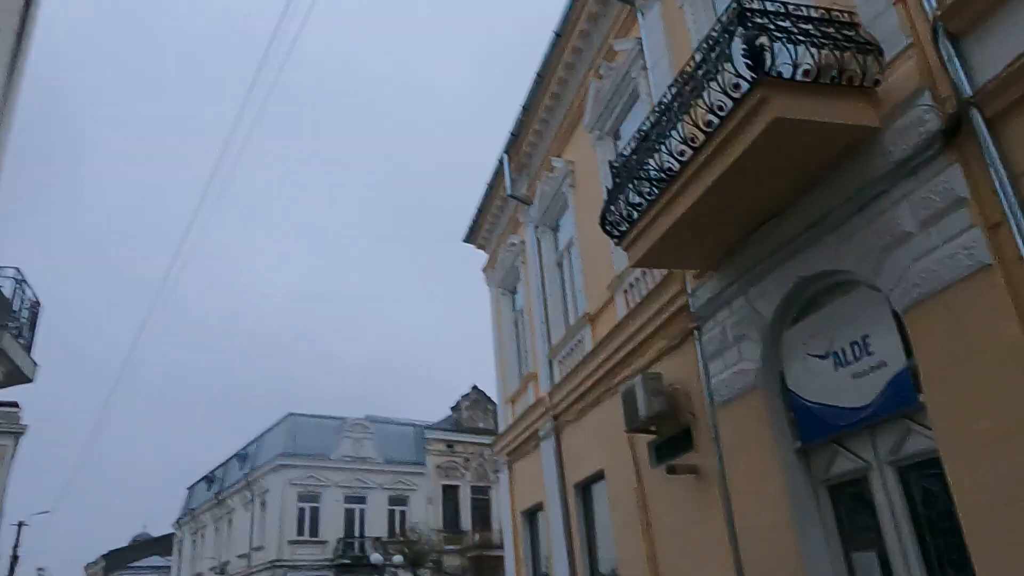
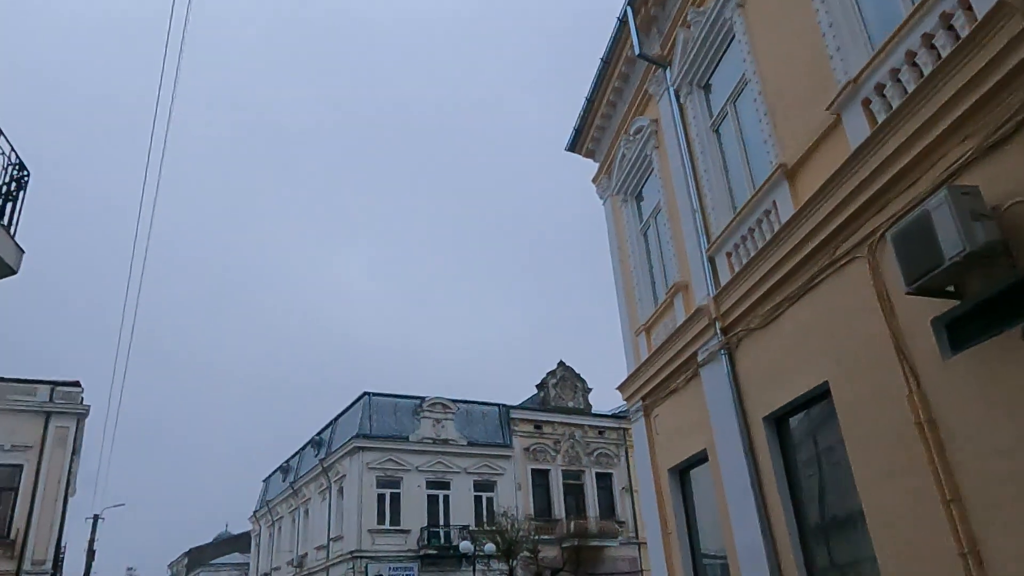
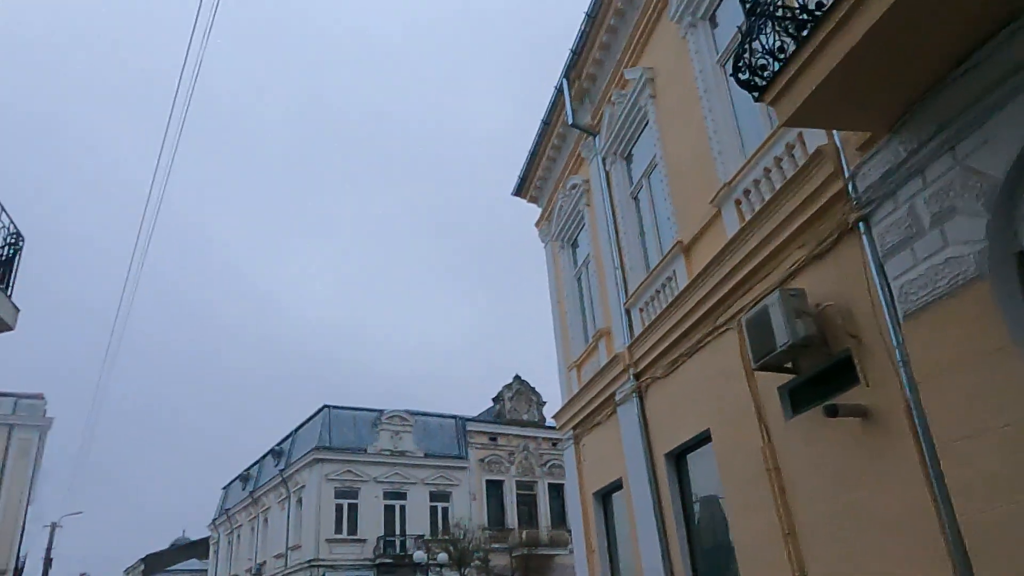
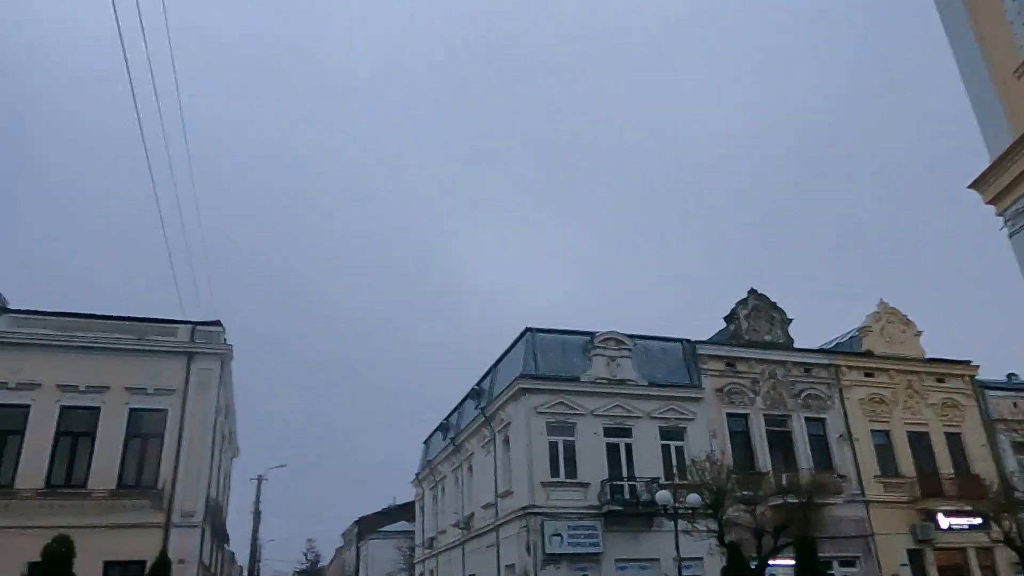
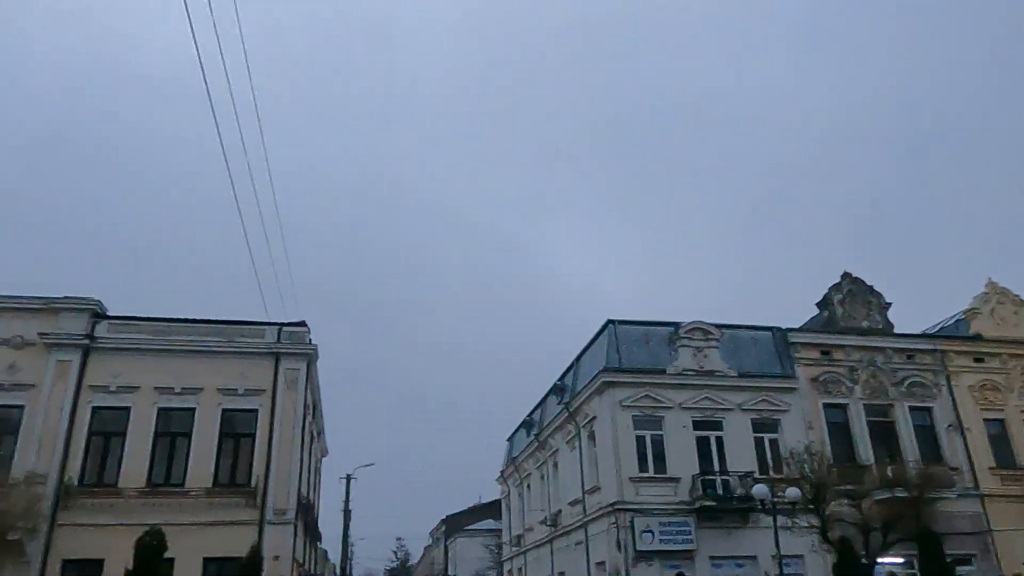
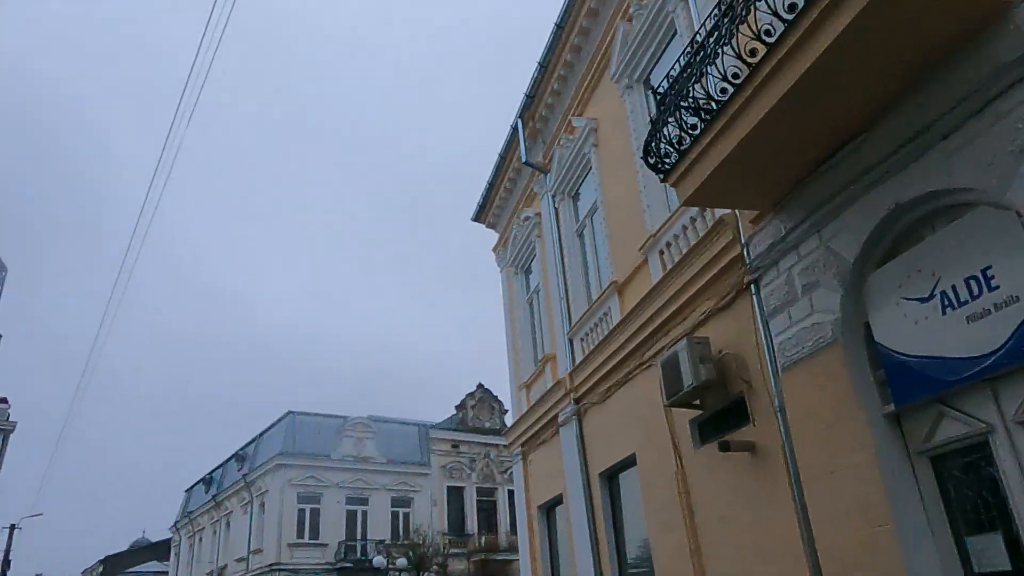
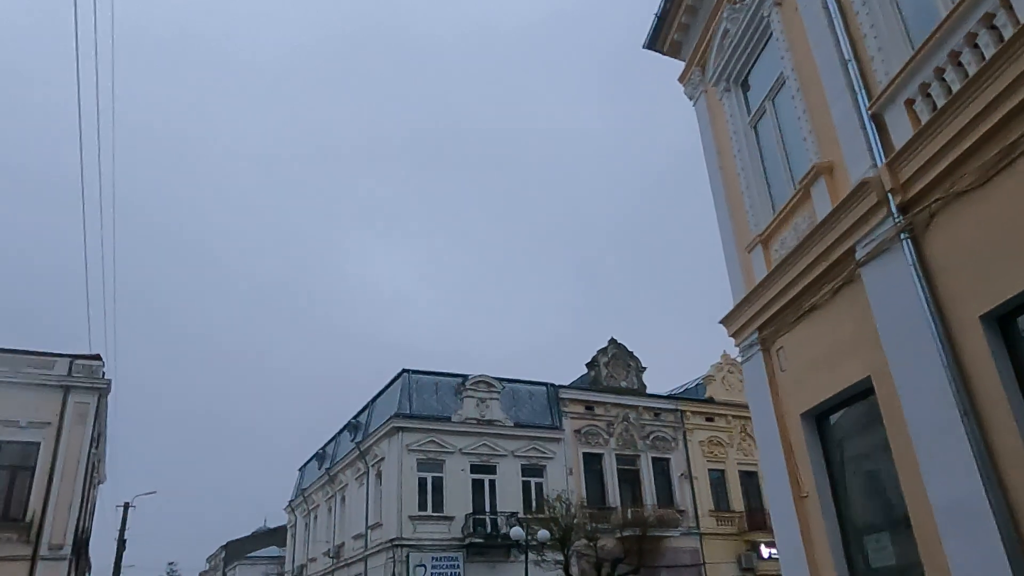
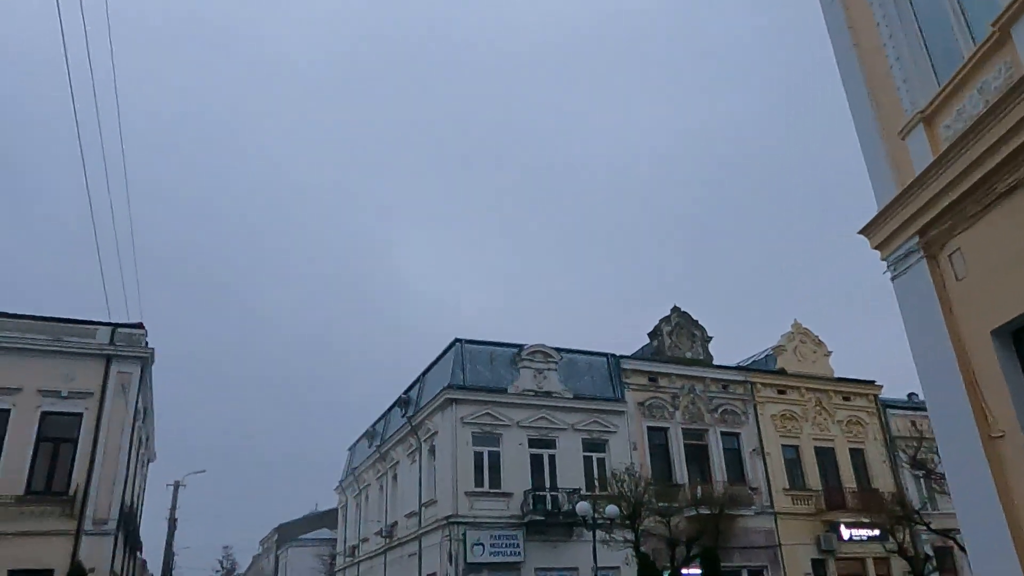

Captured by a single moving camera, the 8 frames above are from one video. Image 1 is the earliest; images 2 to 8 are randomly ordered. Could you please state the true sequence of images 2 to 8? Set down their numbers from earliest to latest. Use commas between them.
6, 3, 2, 7, 8, 4, 5
